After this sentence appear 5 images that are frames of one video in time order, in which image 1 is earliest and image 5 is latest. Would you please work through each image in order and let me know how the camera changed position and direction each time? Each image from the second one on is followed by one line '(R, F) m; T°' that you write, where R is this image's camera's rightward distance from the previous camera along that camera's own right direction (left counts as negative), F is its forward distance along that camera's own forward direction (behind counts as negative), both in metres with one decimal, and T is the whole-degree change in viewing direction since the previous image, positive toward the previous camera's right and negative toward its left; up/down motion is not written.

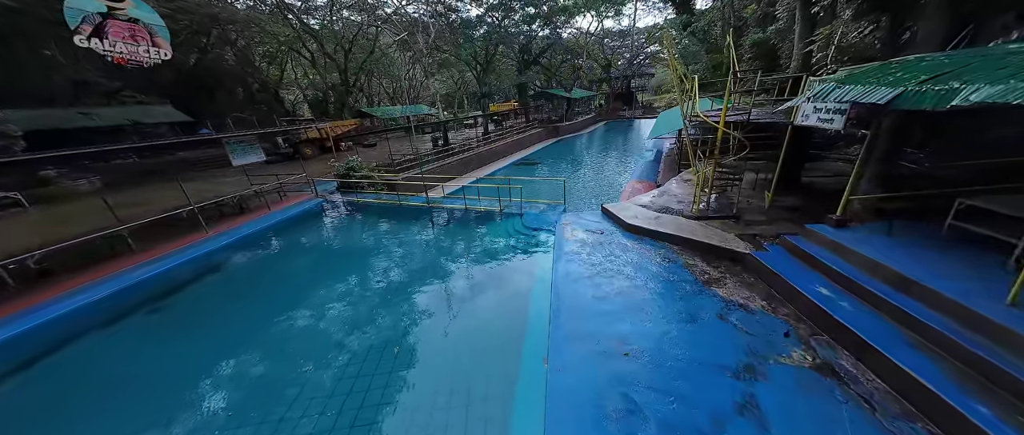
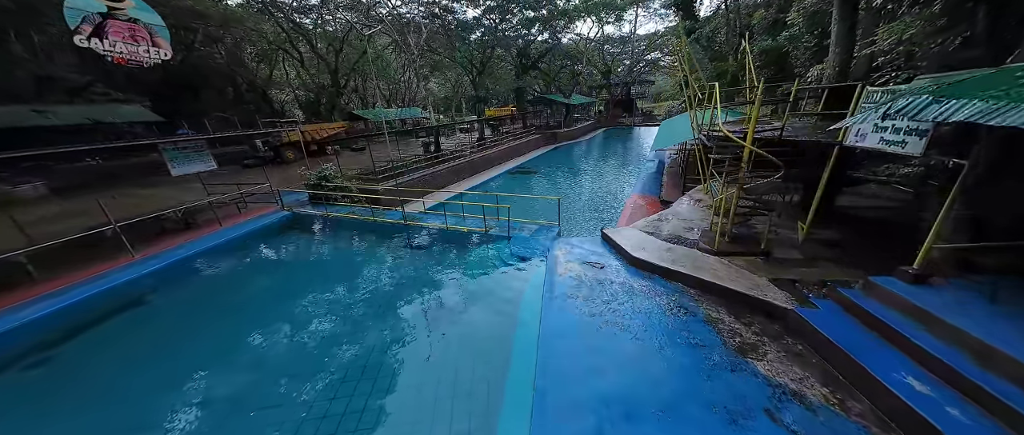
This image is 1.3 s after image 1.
(+0.2, +1.0) m; 0°
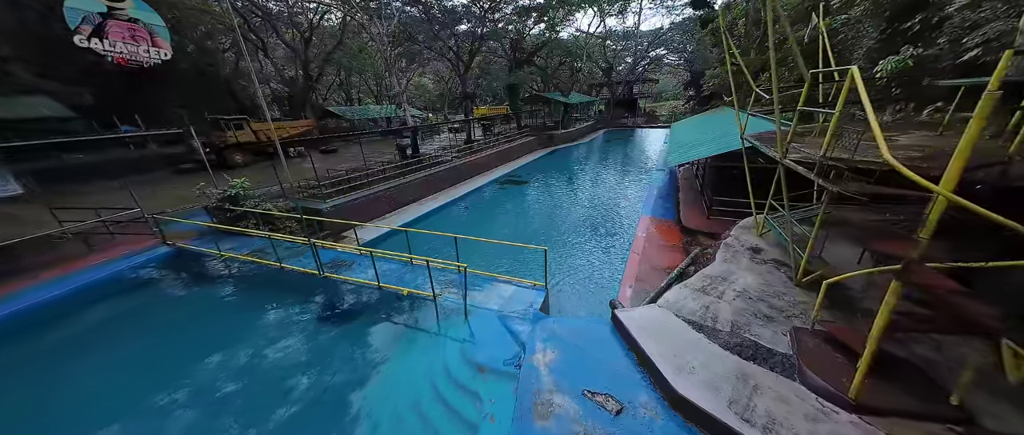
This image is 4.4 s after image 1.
(+0.5, +2.6) m; 0°
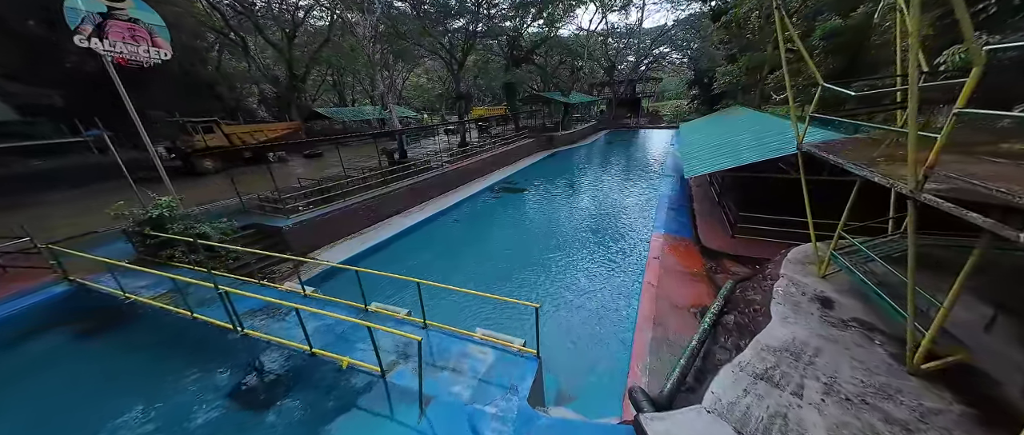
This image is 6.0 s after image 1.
(+0.3, +1.4) m; 0°
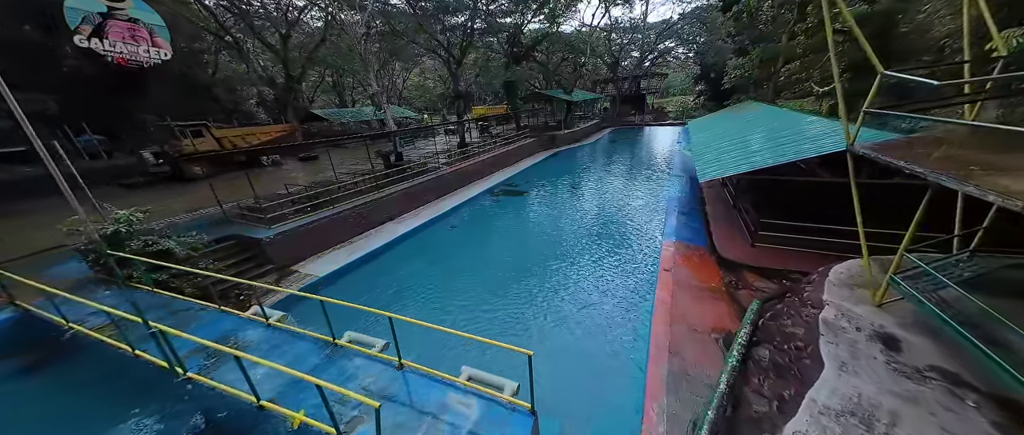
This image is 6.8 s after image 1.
(+0.2, +0.7) m; -1°
